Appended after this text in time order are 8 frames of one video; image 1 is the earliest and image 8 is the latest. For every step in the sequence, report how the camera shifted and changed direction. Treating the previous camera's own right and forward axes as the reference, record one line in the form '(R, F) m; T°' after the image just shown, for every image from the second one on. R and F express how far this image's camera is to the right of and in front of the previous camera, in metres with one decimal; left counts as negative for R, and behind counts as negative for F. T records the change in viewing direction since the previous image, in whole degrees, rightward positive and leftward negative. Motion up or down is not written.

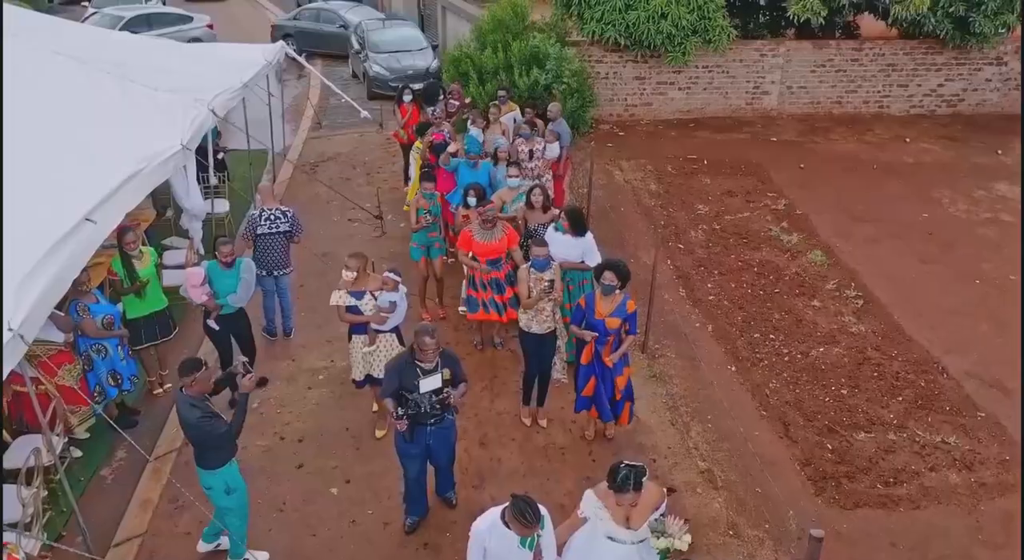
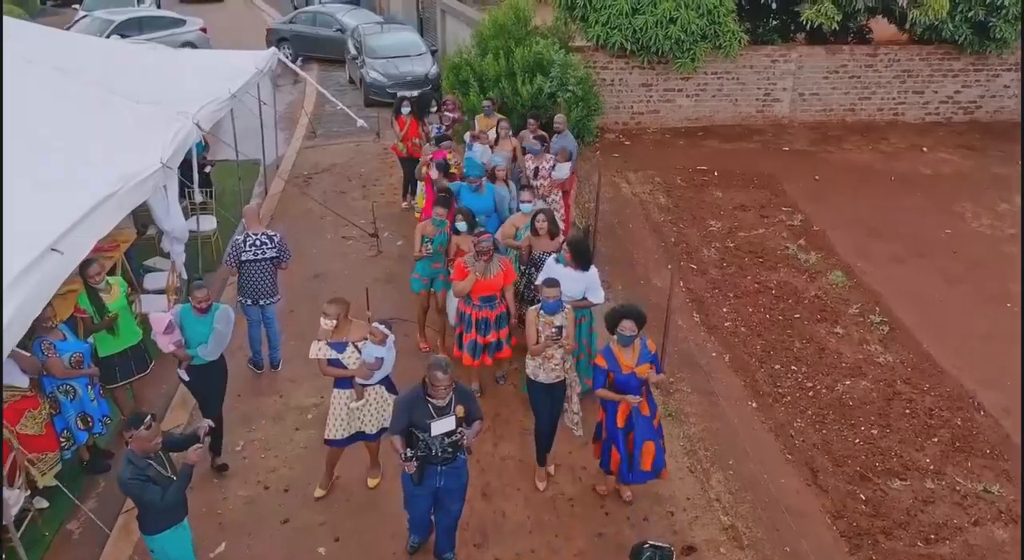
(0.0, +0.5) m; 0°
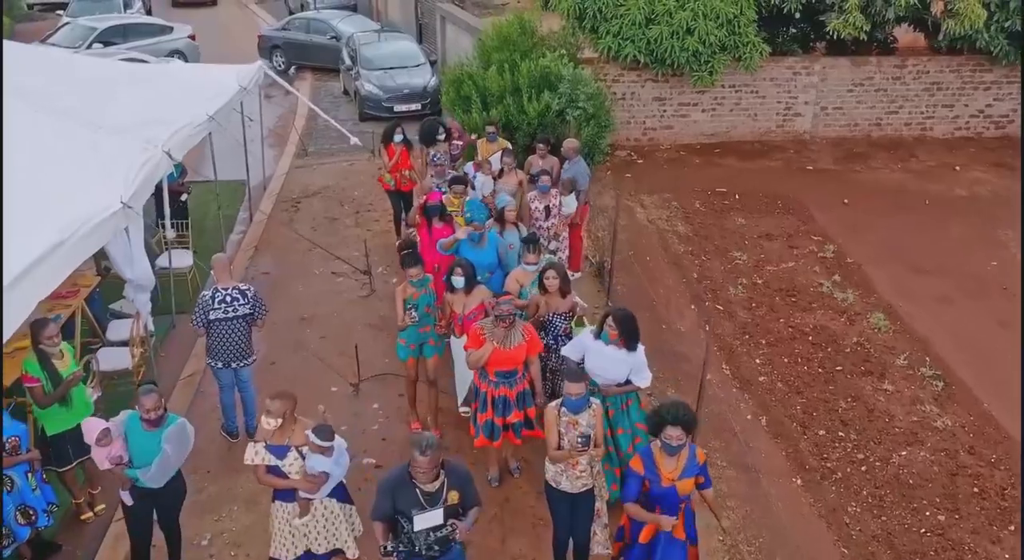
(-0.1, +0.9) m; 0°
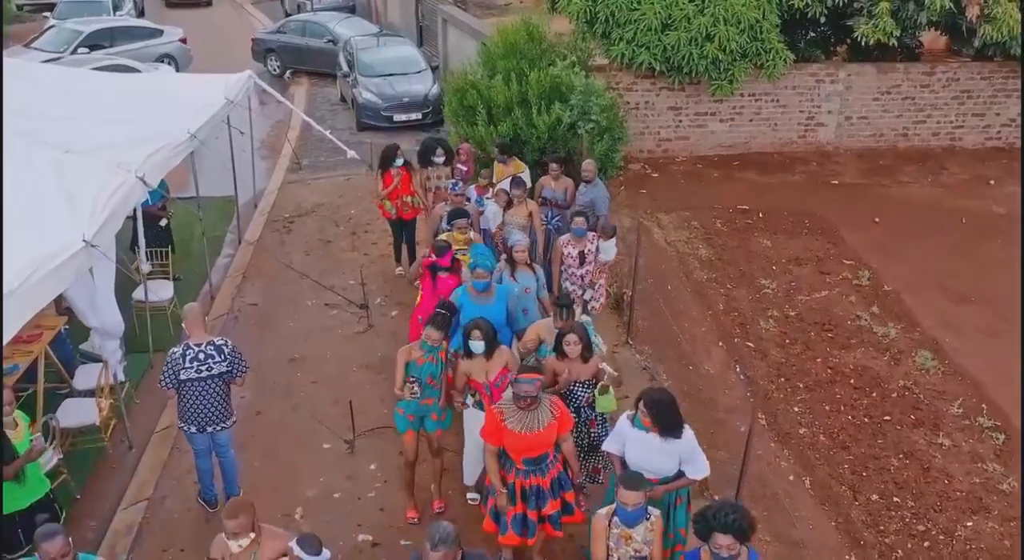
(-0.1, +0.7) m; 0°
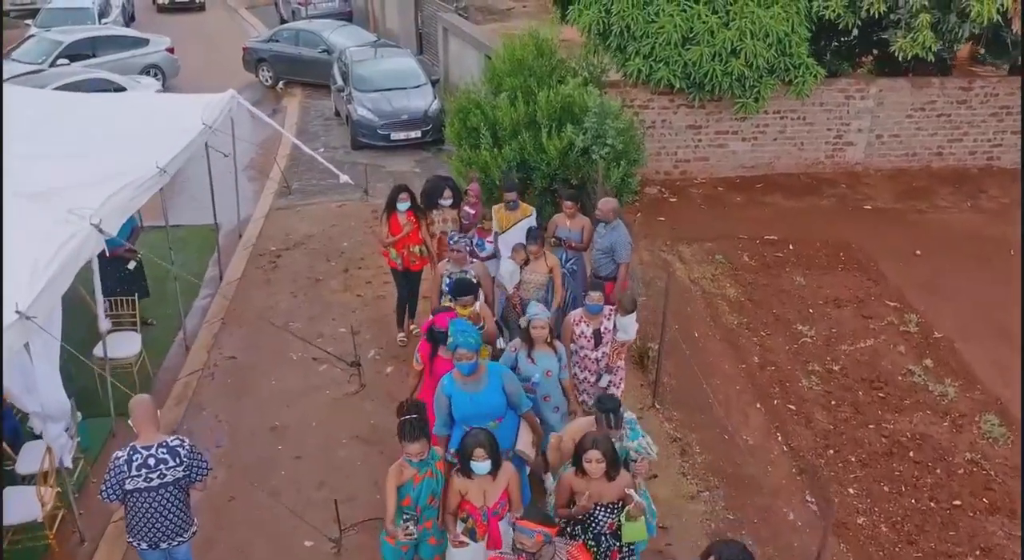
(-0.1, +0.9) m; 0°
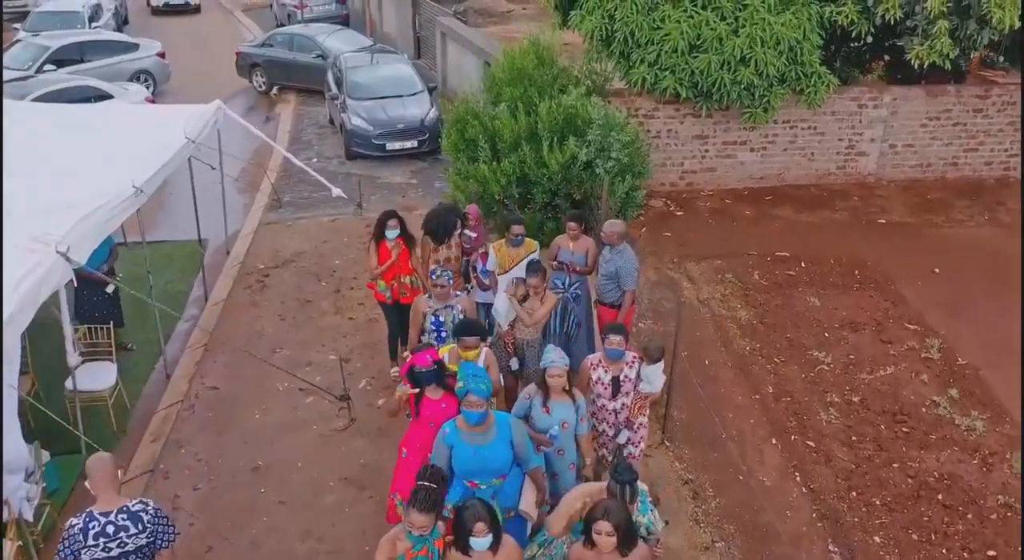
(0.0, +0.4) m; 0°
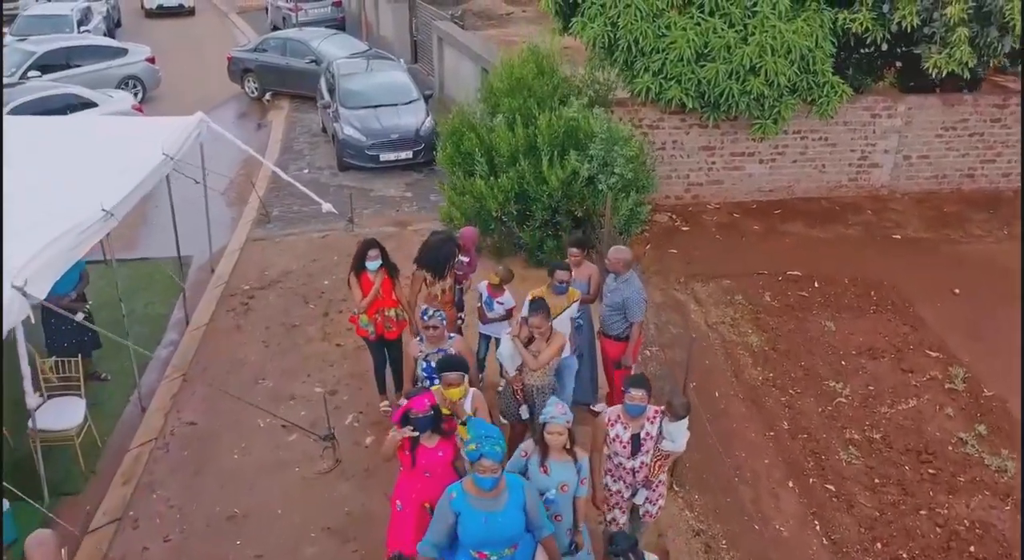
(0.0, +0.4) m; 0°
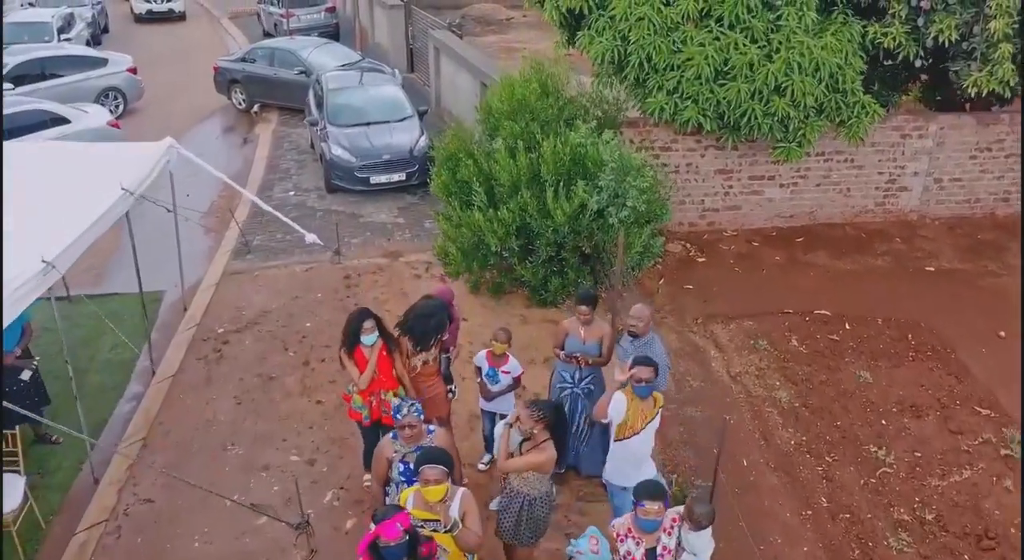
(0.0, +0.8) m; 0°
